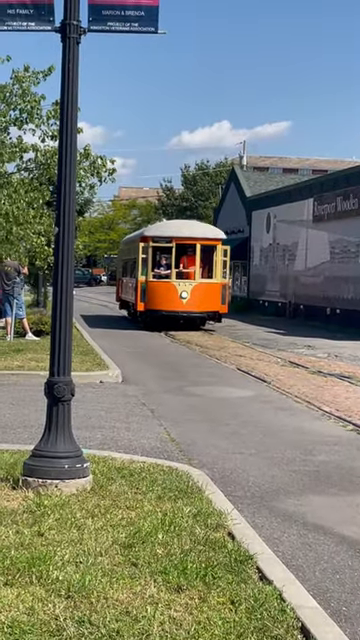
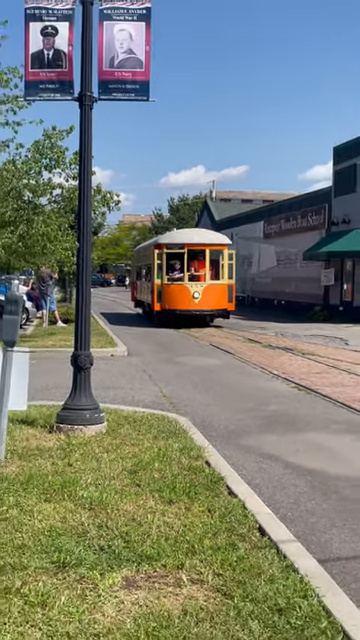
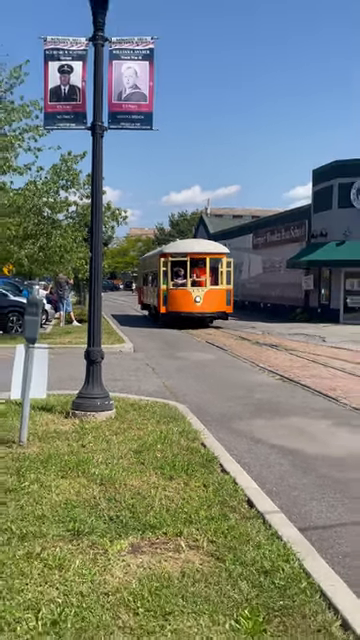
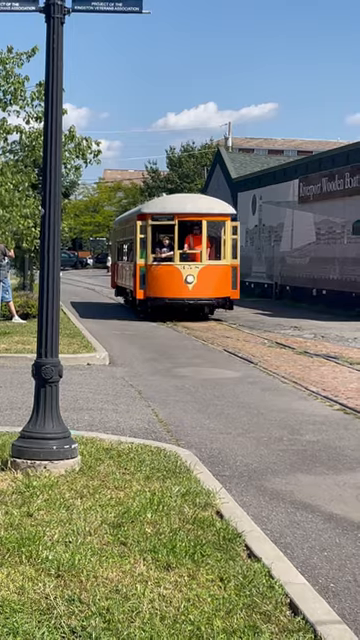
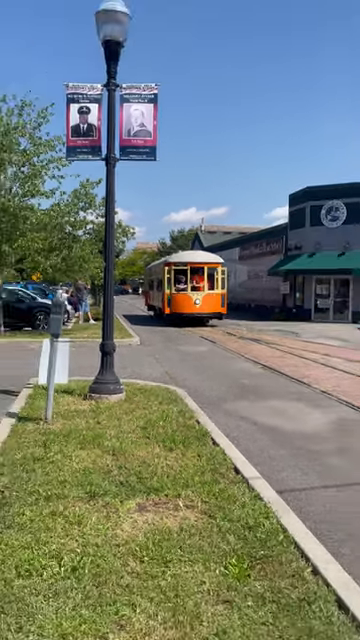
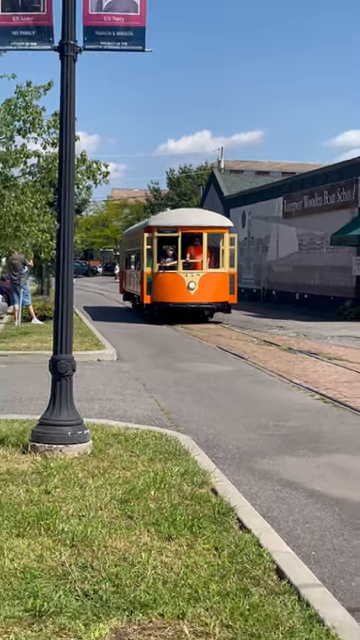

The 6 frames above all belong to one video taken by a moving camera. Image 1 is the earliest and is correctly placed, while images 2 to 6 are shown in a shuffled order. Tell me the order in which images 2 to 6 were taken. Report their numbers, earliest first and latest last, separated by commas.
4, 6, 2, 3, 5
